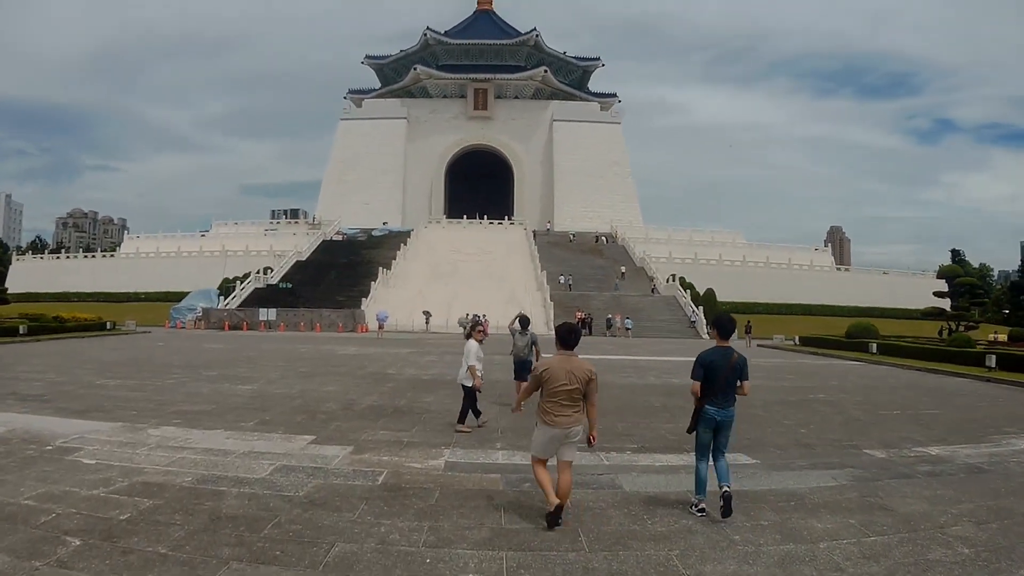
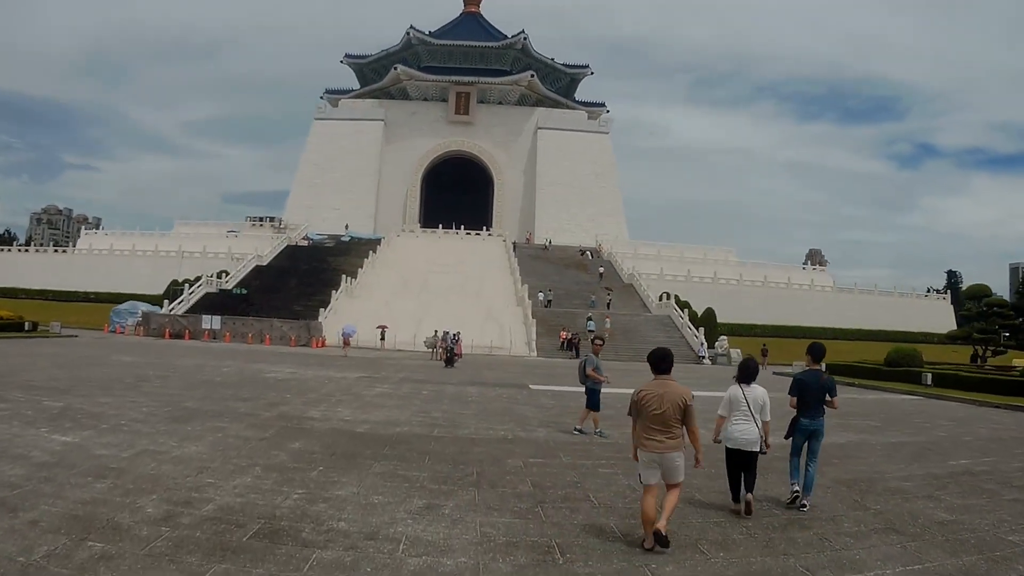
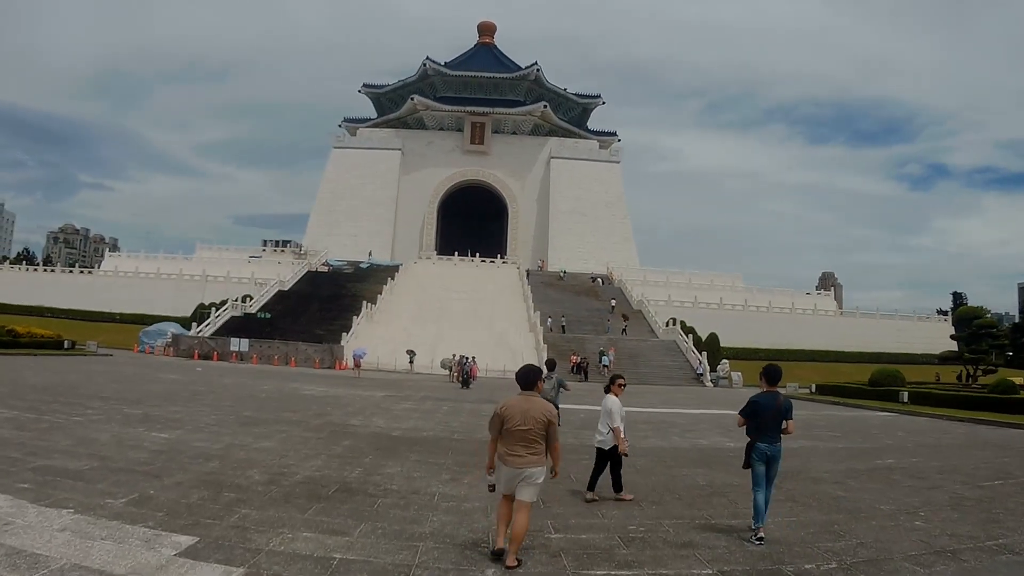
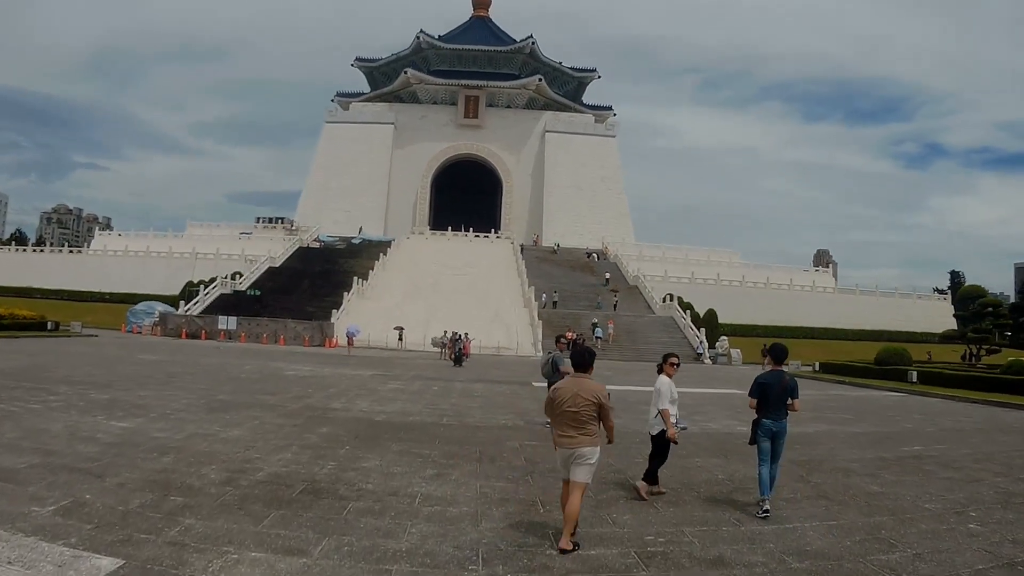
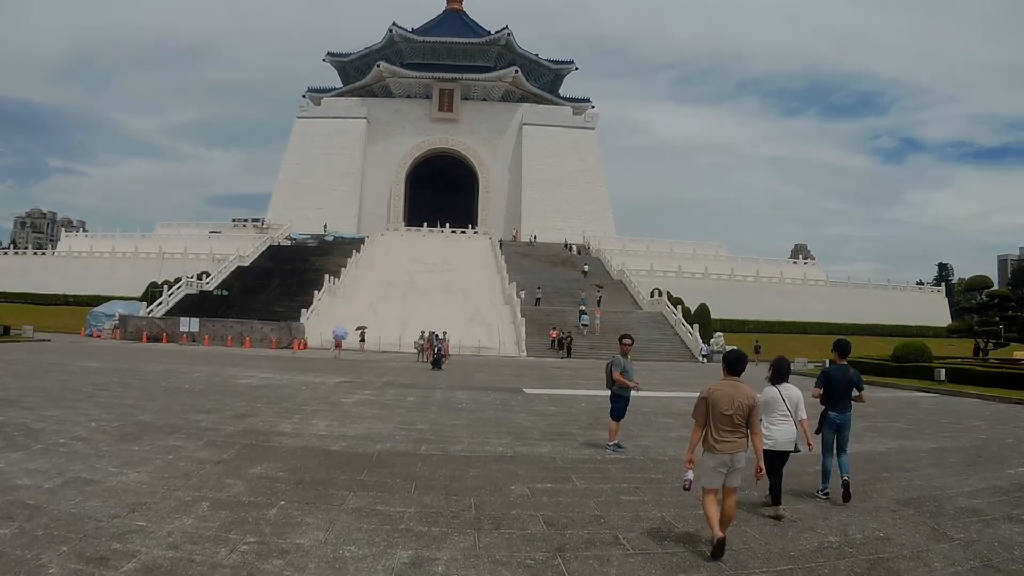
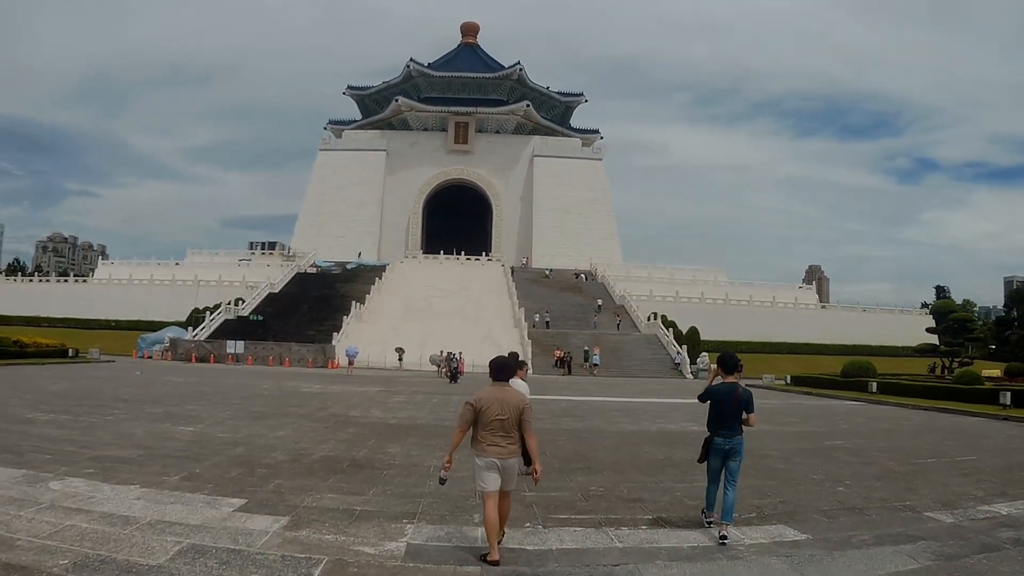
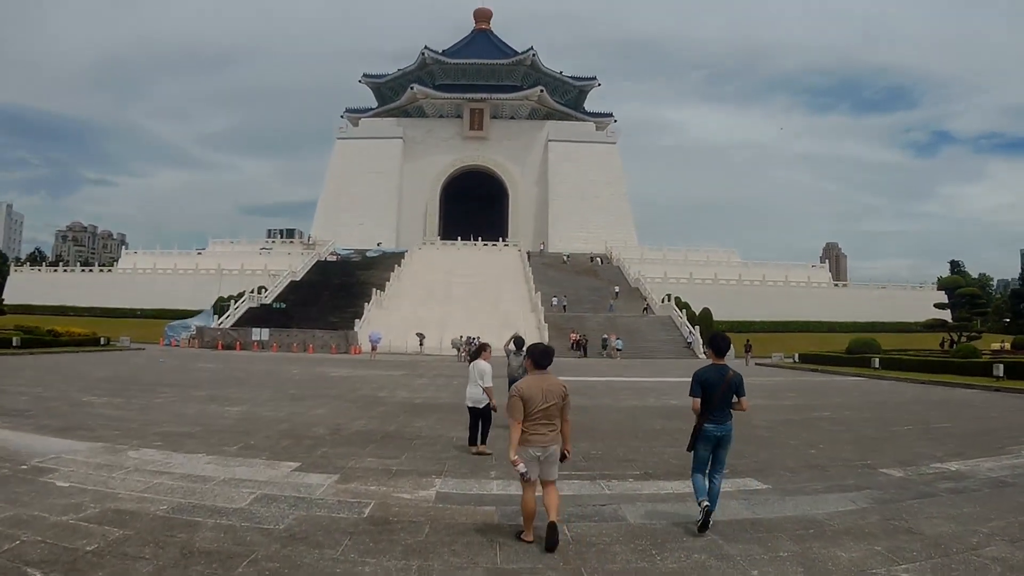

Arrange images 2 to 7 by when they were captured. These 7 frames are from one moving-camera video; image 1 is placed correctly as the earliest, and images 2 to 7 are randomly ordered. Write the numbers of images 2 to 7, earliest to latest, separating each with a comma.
7, 6, 3, 4, 2, 5
